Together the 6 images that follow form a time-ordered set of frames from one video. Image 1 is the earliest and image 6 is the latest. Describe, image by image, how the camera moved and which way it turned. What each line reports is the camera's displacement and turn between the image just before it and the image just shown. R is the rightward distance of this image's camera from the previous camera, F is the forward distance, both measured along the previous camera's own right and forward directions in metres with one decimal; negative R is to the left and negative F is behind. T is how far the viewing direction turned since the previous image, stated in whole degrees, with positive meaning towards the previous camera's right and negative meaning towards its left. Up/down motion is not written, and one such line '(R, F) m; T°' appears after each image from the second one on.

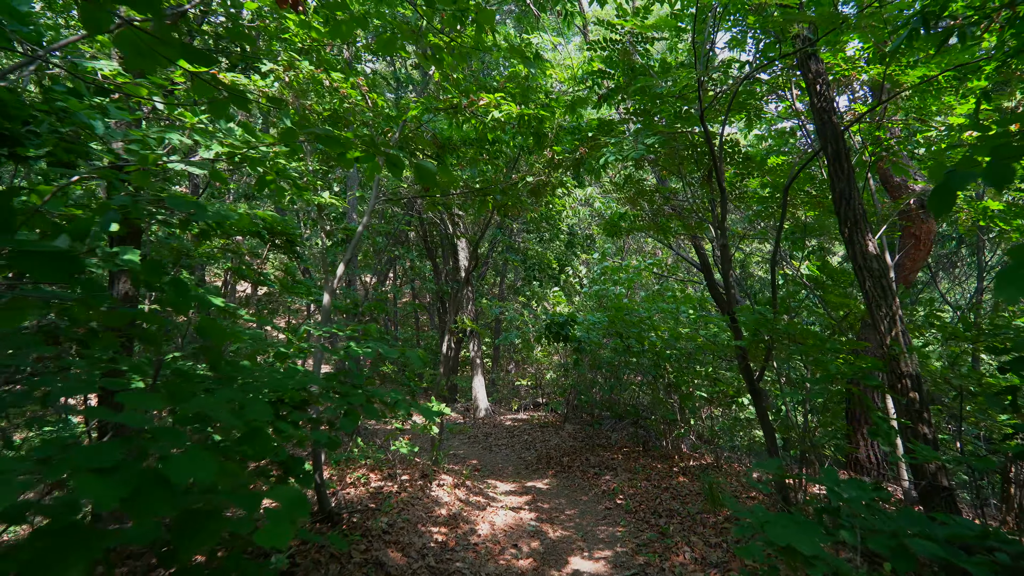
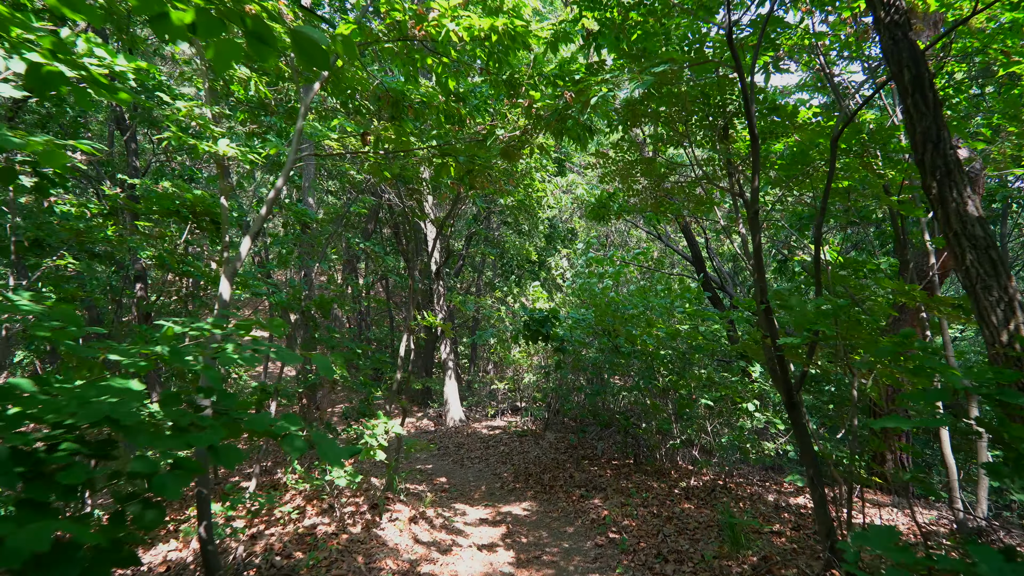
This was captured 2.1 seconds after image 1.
(+0.1, +1.0) m; +2°
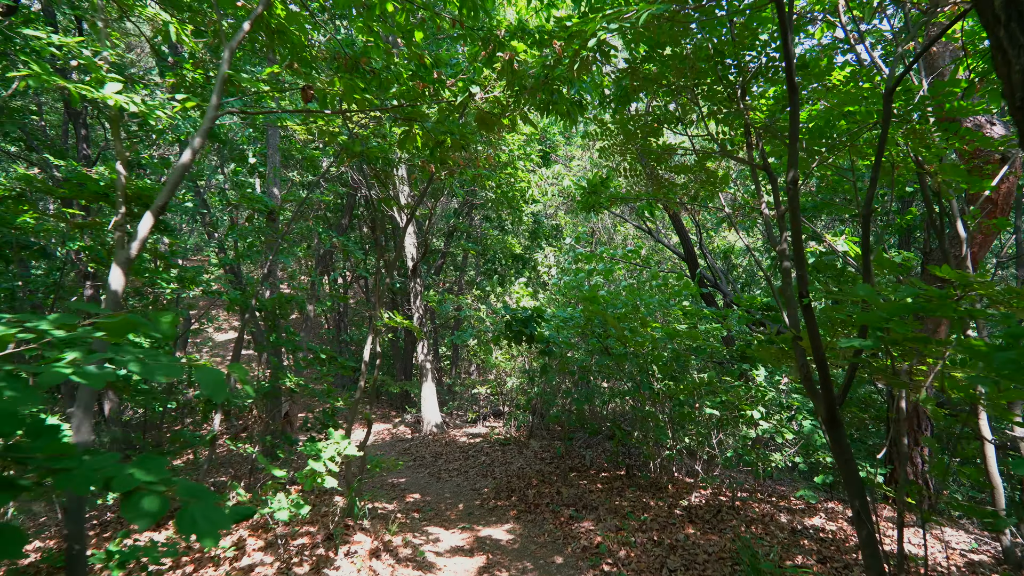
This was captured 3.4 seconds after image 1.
(0.0, +0.6) m; +2°
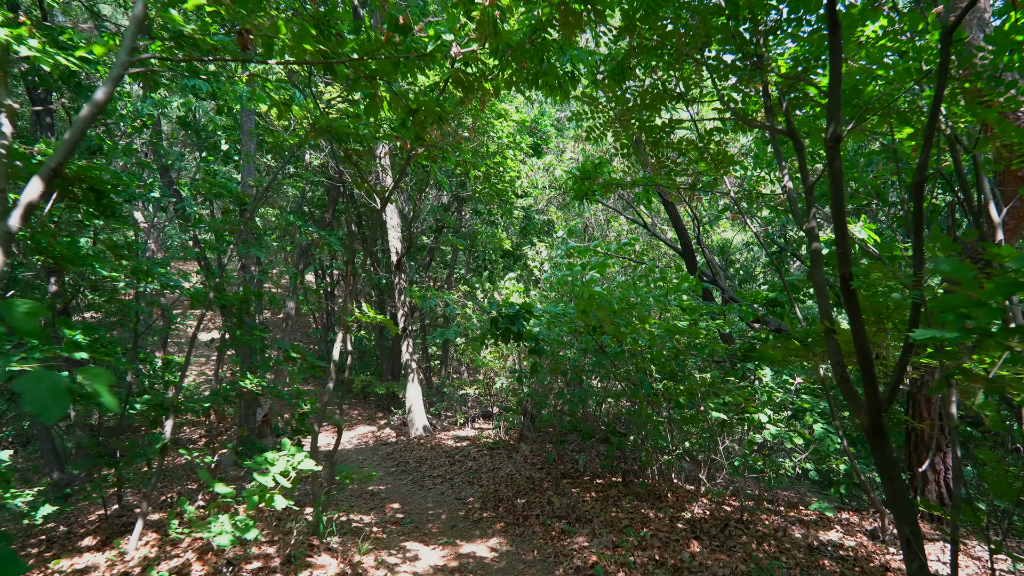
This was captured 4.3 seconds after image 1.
(+0.1, +0.5) m; +1°
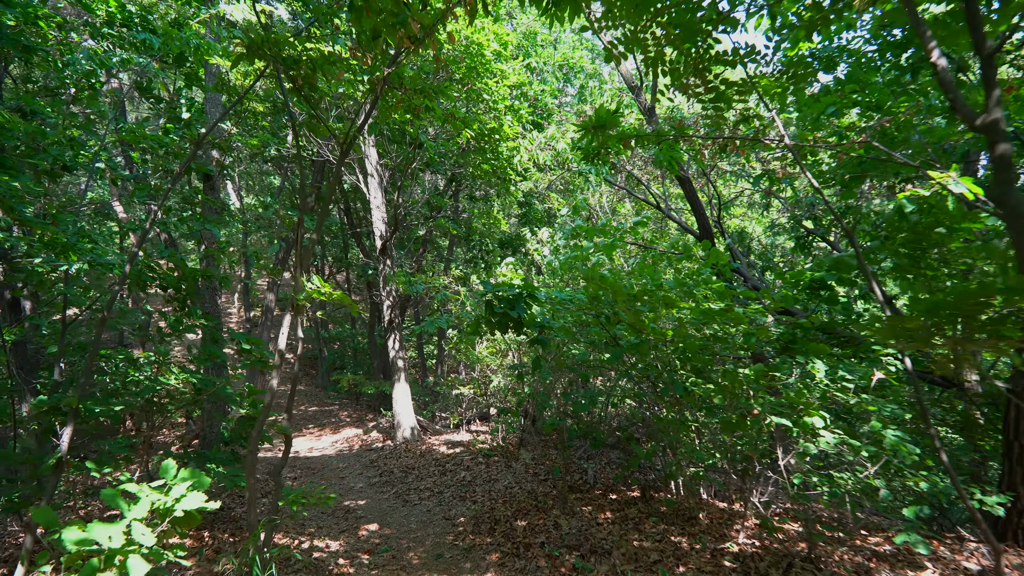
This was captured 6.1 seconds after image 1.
(0.0, +1.0) m; 0°
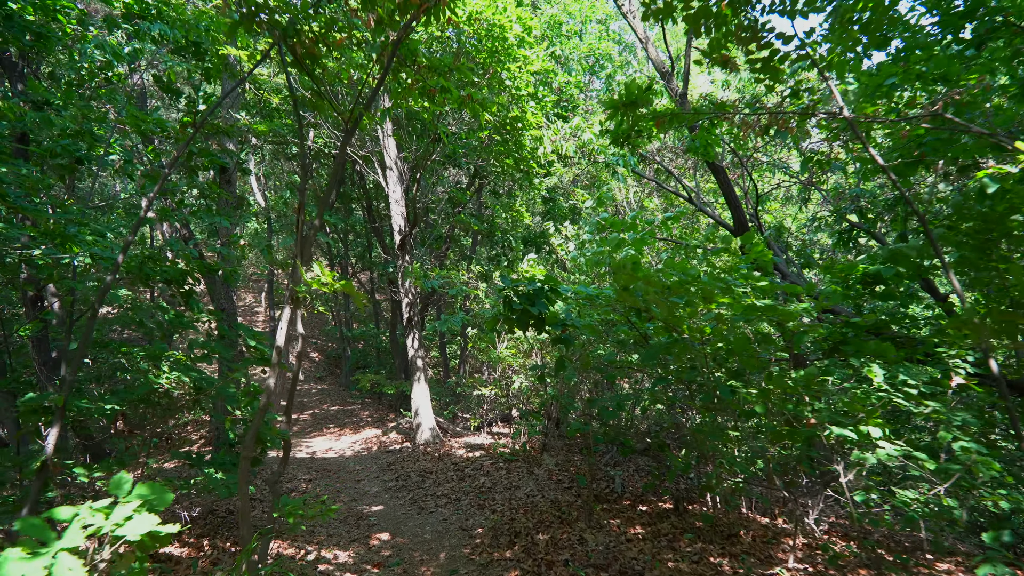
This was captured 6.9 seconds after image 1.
(0.0, +0.4) m; -3°
